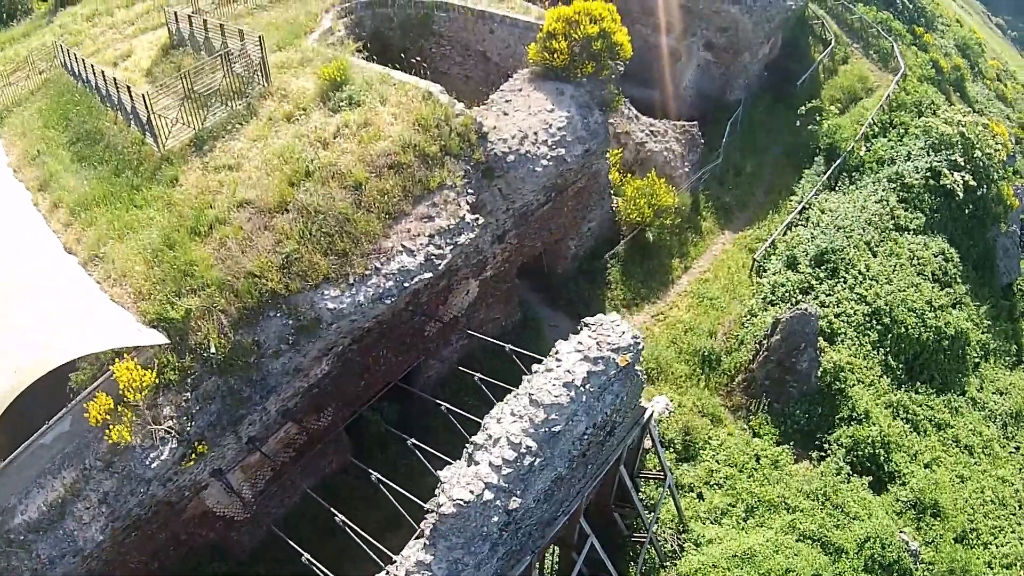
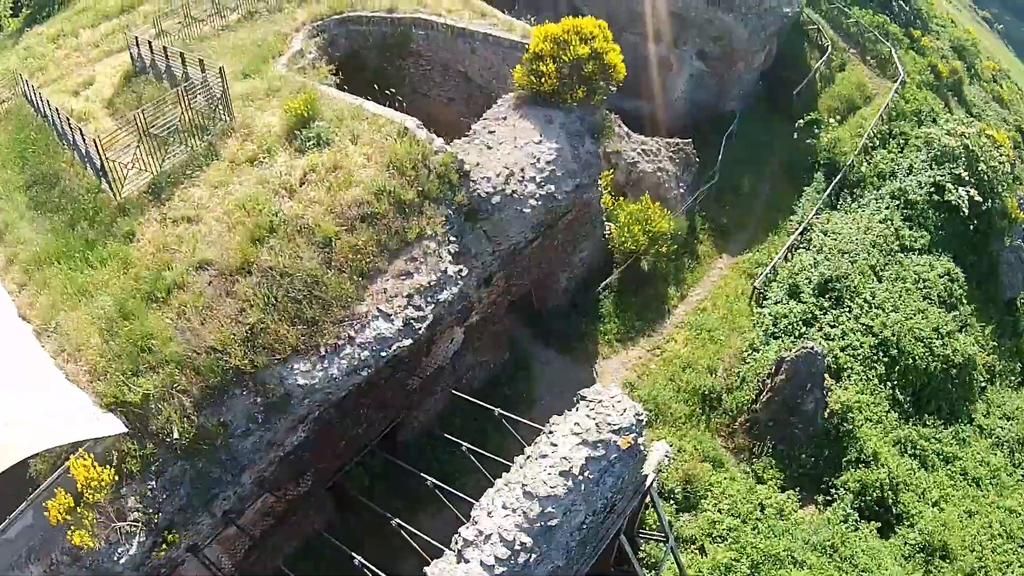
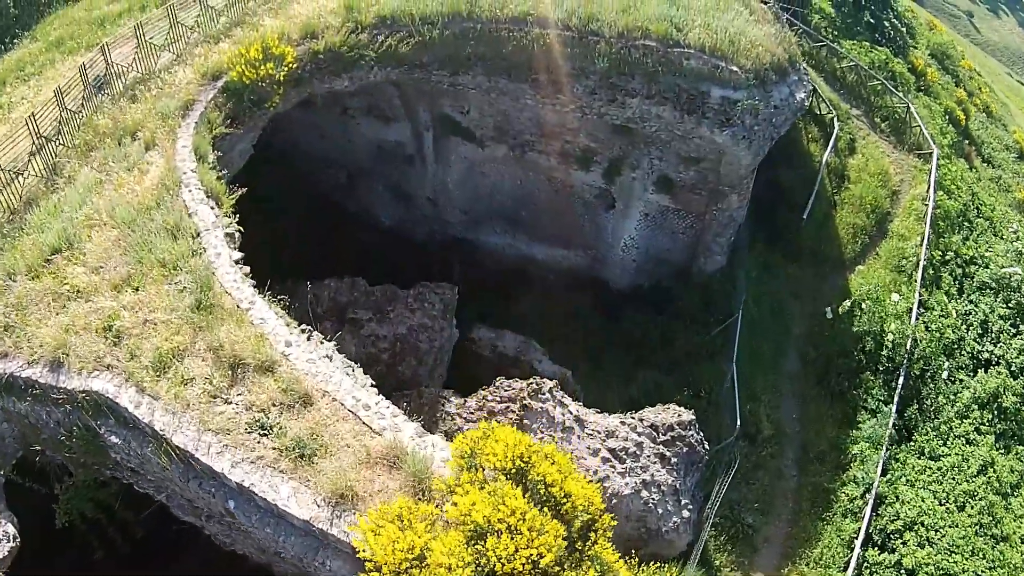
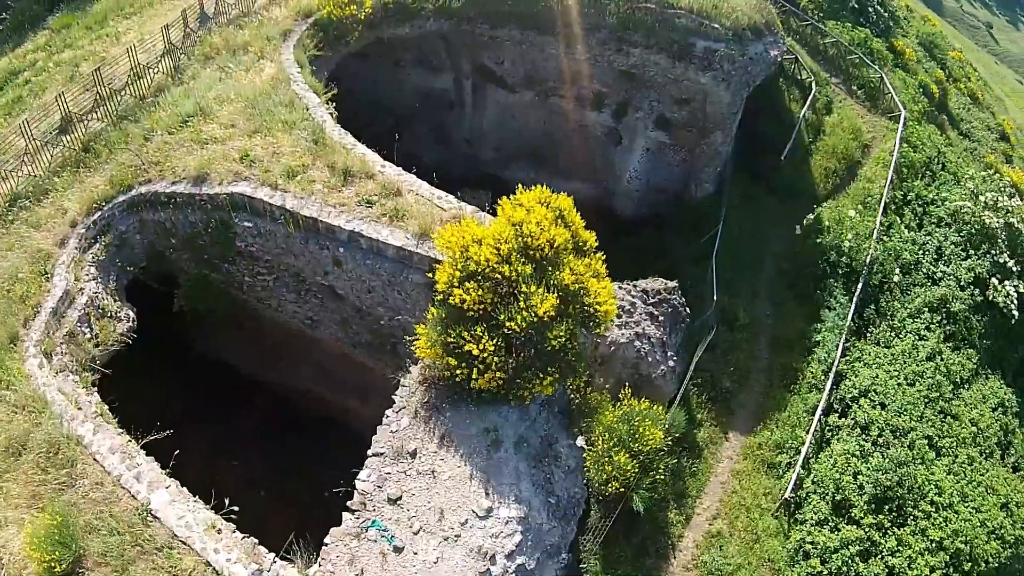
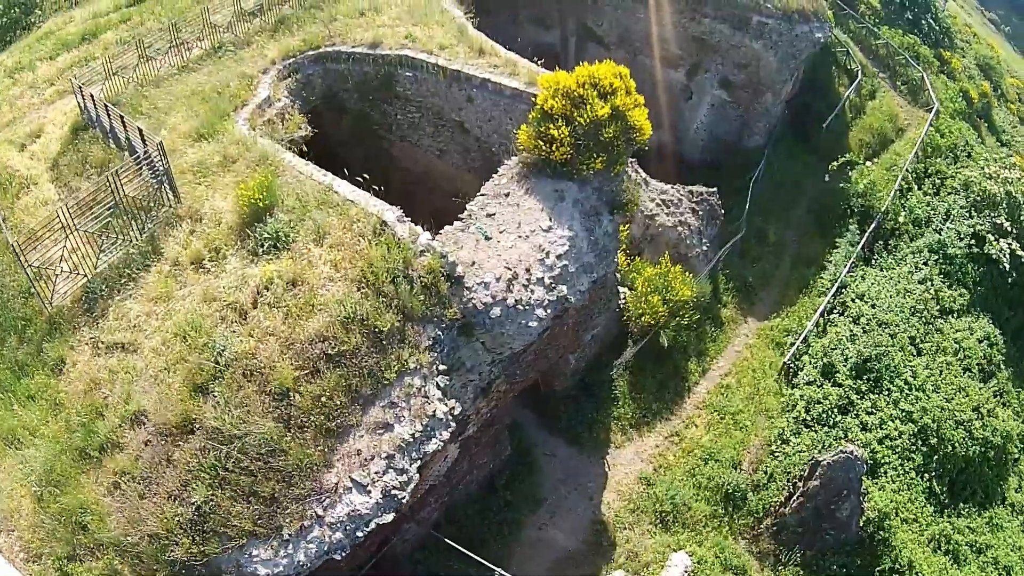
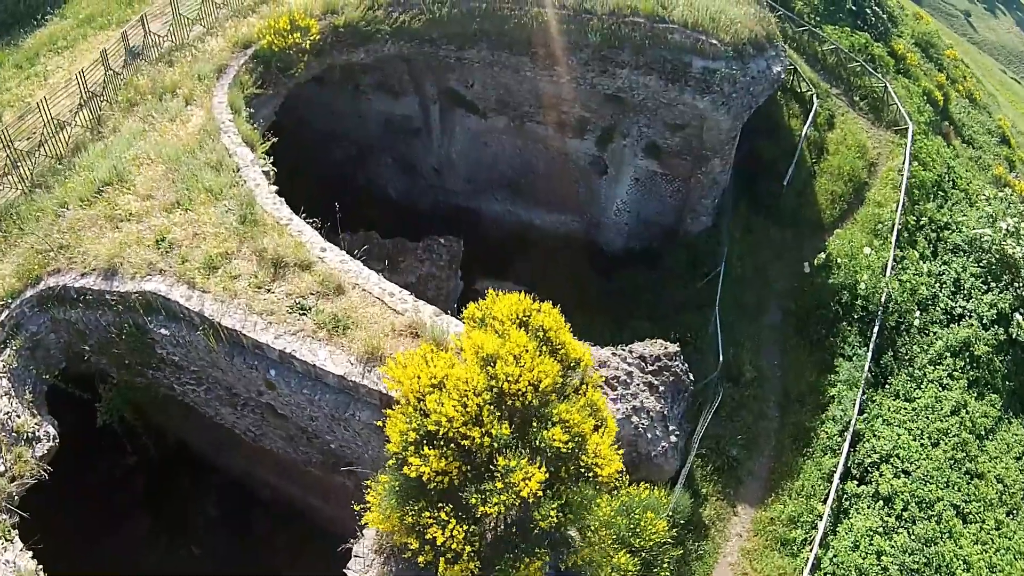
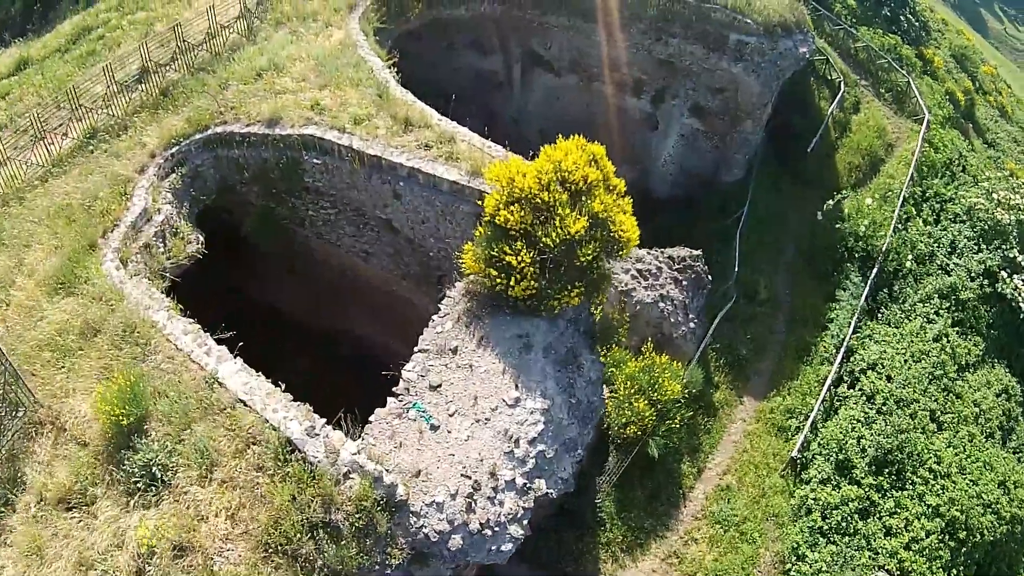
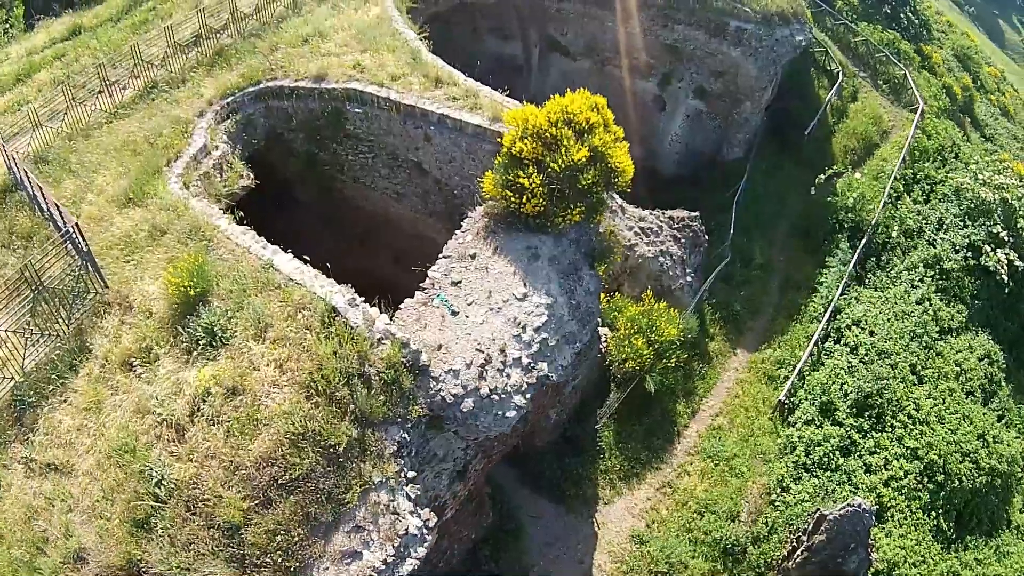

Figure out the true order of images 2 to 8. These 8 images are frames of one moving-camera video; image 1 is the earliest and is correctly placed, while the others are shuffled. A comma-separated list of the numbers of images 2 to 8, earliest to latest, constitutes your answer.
2, 5, 8, 7, 4, 6, 3
